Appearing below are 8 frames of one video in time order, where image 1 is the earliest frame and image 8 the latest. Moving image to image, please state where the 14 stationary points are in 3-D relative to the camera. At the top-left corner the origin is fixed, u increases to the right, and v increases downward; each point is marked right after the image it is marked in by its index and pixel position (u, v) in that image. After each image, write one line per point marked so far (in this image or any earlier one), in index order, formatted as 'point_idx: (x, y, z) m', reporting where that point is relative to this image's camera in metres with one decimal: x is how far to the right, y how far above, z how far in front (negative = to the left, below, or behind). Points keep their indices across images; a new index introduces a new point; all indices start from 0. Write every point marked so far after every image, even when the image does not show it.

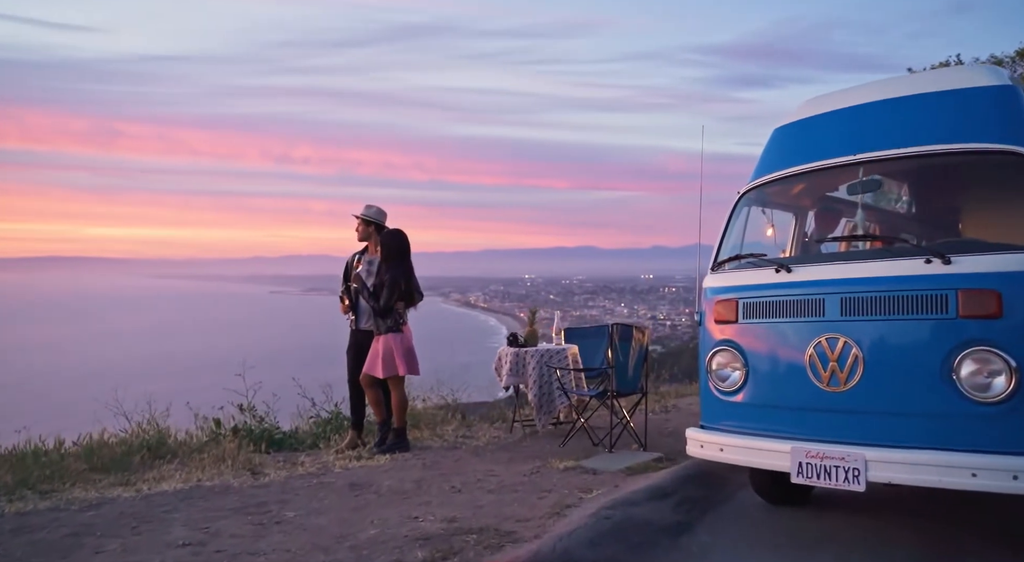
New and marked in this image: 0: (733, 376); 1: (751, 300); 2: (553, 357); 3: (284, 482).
0: (+1.3, -0.6, +5.0) m
1: (+1.4, -0.1, +4.9) m
2: (+0.4, -0.8, +8.2) m
3: (-1.8, -1.6, +6.4) m
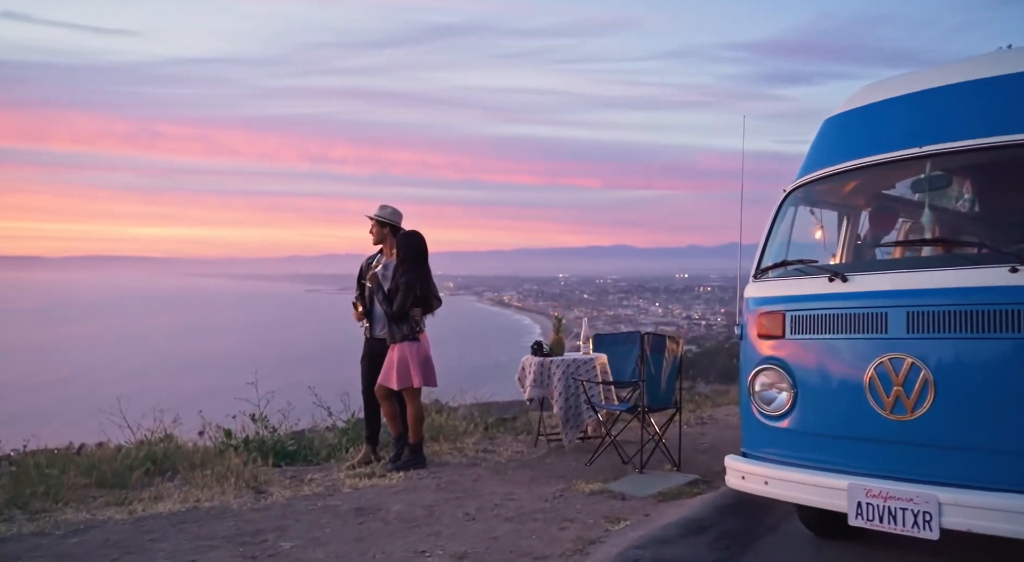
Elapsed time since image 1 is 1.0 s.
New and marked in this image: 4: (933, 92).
0: (+1.4, -0.6, +4.4) m
1: (+1.5, -0.2, +4.3) m
2: (+0.6, -0.8, +7.7) m
3: (-1.6, -1.6, +5.9) m
4: (+2.4, +1.1, +4.8) m
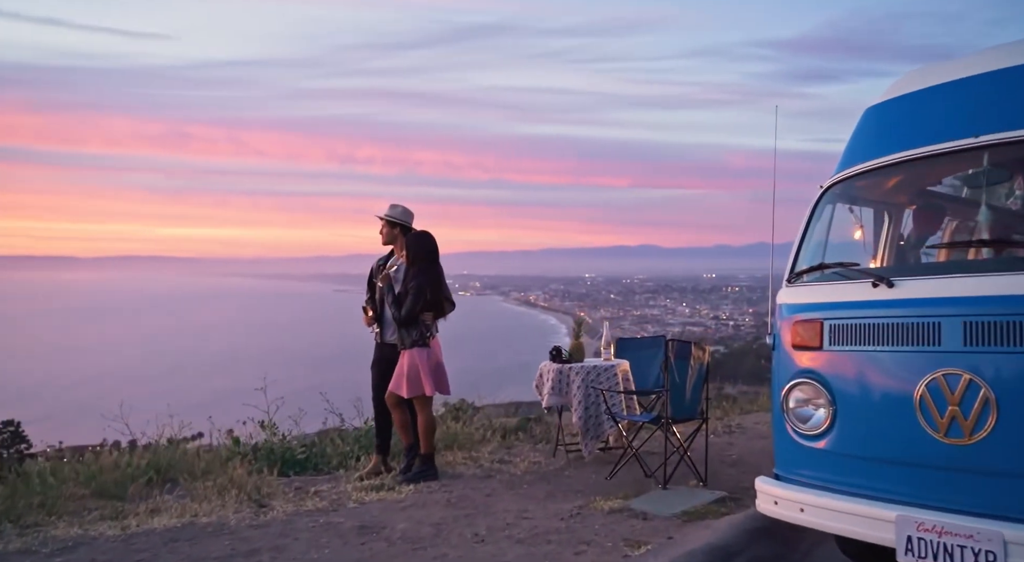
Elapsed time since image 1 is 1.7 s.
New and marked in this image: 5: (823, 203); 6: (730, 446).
0: (+1.5, -0.6, +4.0) m
1: (+1.5, -0.2, +3.9) m
2: (+0.8, -0.8, +7.3) m
3: (-1.5, -1.6, +5.6) m
4: (+2.5, +1.1, +4.3) m
5: (+1.9, +0.5, +5.0) m
6: (+2.1, -1.6, +8.0) m
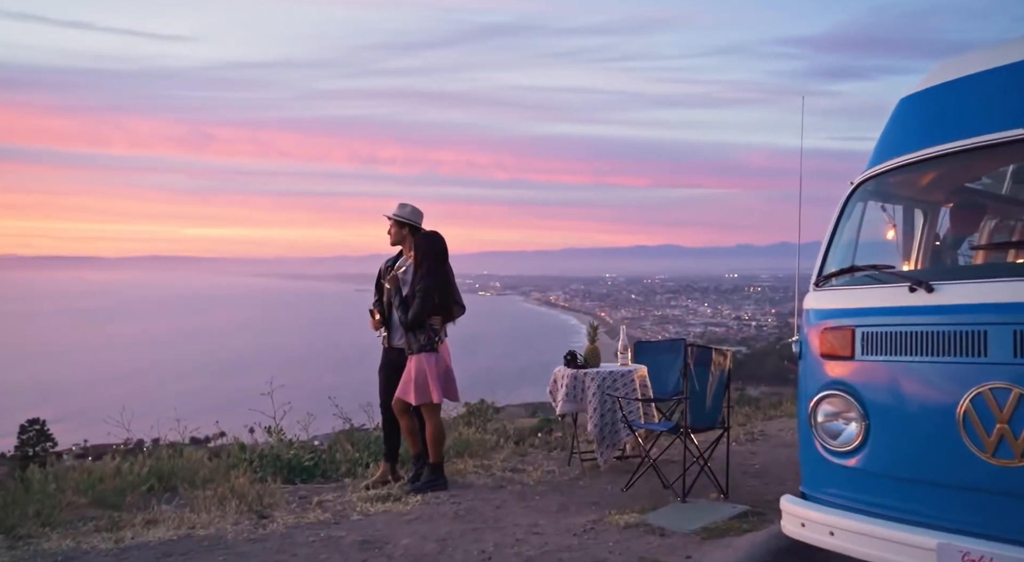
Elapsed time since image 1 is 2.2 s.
0: (+1.5, -0.7, +3.7) m
1: (+1.6, -0.2, +3.6) m
2: (+0.9, -0.9, +7.0) m
3: (-1.5, -1.6, +5.3) m
4: (+2.5, +1.1, +4.0) m
5: (+1.9, +0.5, +4.7) m
6: (+2.2, -1.6, +7.7) m
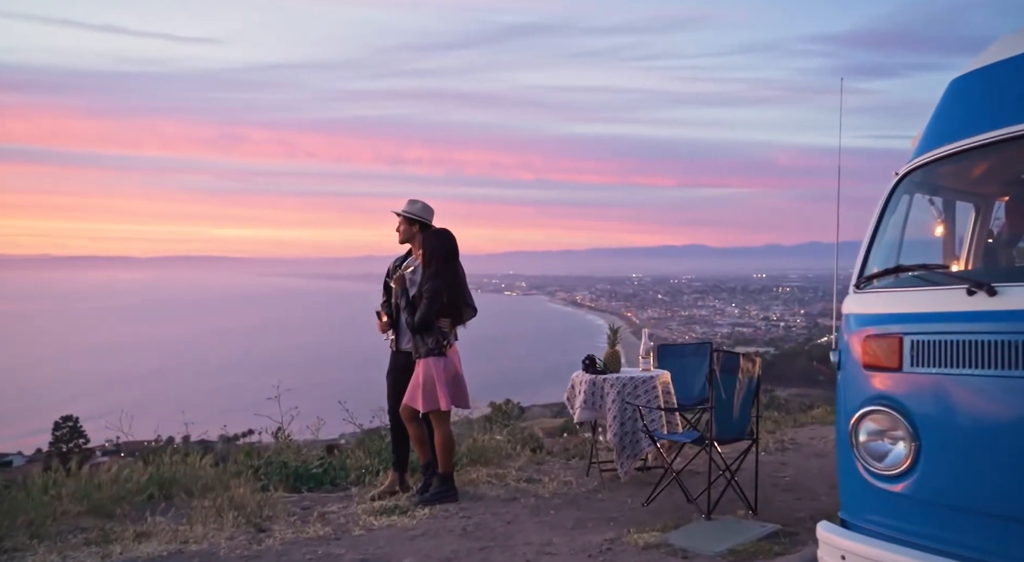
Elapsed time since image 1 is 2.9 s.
0: (+1.5, -0.7, +3.2) m
1: (+1.6, -0.2, +3.2) m
2: (+1.0, -0.9, +6.6) m
3: (-1.4, -1.6, +5.0) m
4: (+2.6, +1.1, +3.6) m
5: (+2.0, +0.5, +4.3) m
6: (+2.4, -1.6, +7.3) m
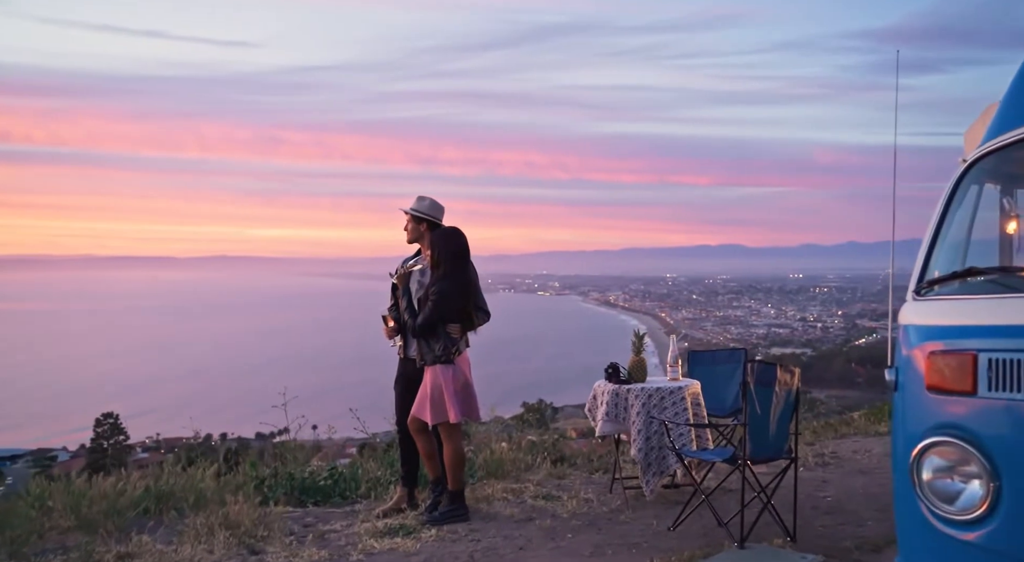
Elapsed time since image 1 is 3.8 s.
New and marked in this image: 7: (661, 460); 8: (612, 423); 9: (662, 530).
0: (+1.5, -0.7, +2.7) m
1: (+1.6, -0.2, +2.6) m
2: (+1.1, -0.9, +6.1) m
3: (-1.3, -1.7, +4.6) m
4: (+2.5, +1.0, +3.0) m
5: (+2.0, +0.4, +3.7) m
6: (+2.5, -1.7, +6.7) m
7: (+1.1, -1.3, +6.1) m
8: (+0.8, -1.1, +6.2) m
9: (+1.0, -1.7, +5.5) m
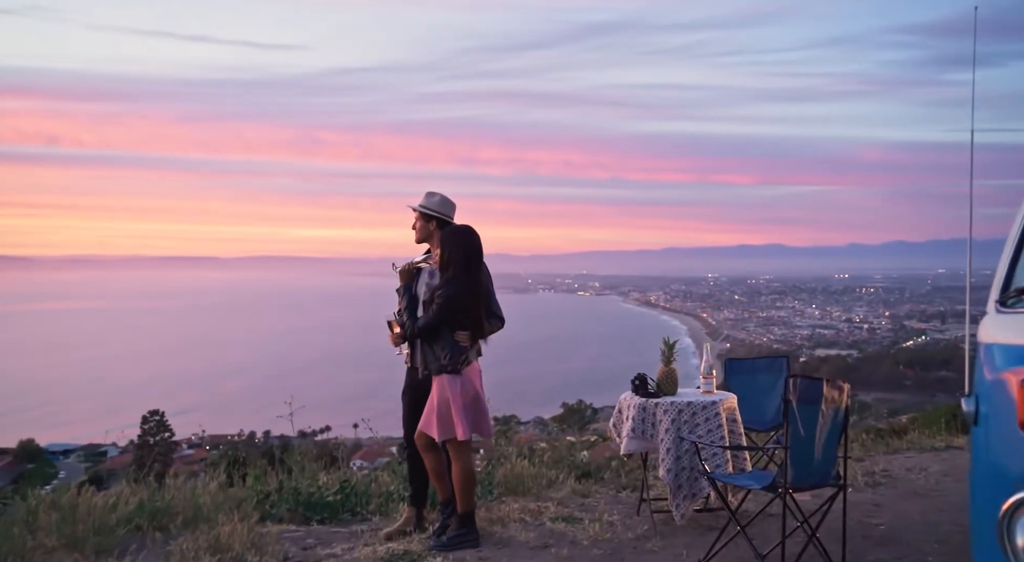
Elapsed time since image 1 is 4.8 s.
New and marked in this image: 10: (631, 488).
0: (+1.4, -0.7, +2.1) m
1: (+1.5, -0.3, +2.0) m
2: (+1.2, -0.9, +5.5) m
3: (-1.3, -1.7, +4.1) m
4: (+2.5, +1.0, +2.3) m
5: (+2.0, +0.4, +3.1) m
6: (+2.7, -1.7, +6.0) m
7: (+1.2, -1.3, +5.5) m
8: (+0.9, -1.1, +5.7) m
9: (+1.1, -1.7, +4.9) m
10: (+1.1, -1.8, +7.2) m
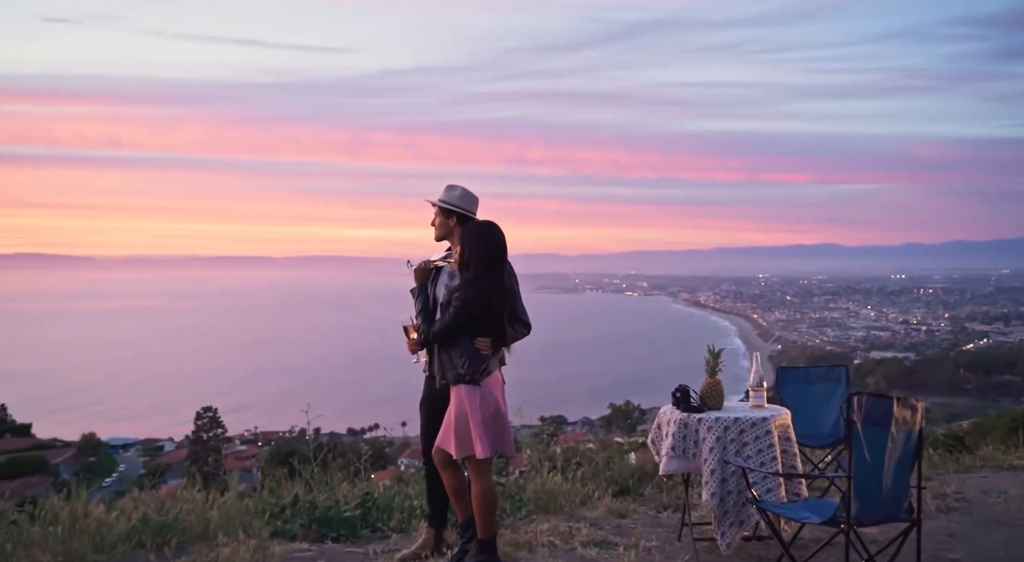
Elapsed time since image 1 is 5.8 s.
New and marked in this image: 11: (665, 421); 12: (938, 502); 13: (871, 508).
0: (+1.4, -0.7, +1.5) m
1: (+1.4, -0.3, +1.4) m
2: (+1.4, -0.9, +4.9) m
3: (-1.2, -1.7, +3.7) m
4: (+2.5, +1.0, +1.7) m
5: (+2.0, +0.4, +2.5) m
6: (+2.8, -1.7, +5.4) m
7: (+1.4, -1.3, +4.9) m
8: (+1.0, -1.1, +5.1) m
9: (+1.2, -1.7, +4.3) m
10: (+1.3, -1.8, +6.6) m
11: (+1.0, -0.9, +5.3) m
12: (+3.3, -1.7, +6.4) m
13: (+1.7, -1.1, +4.0) m
